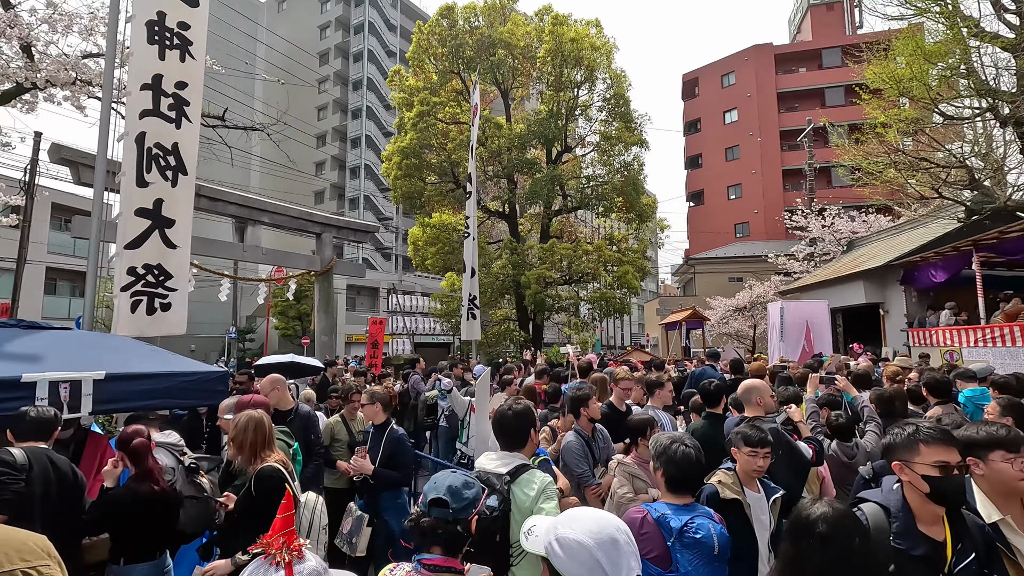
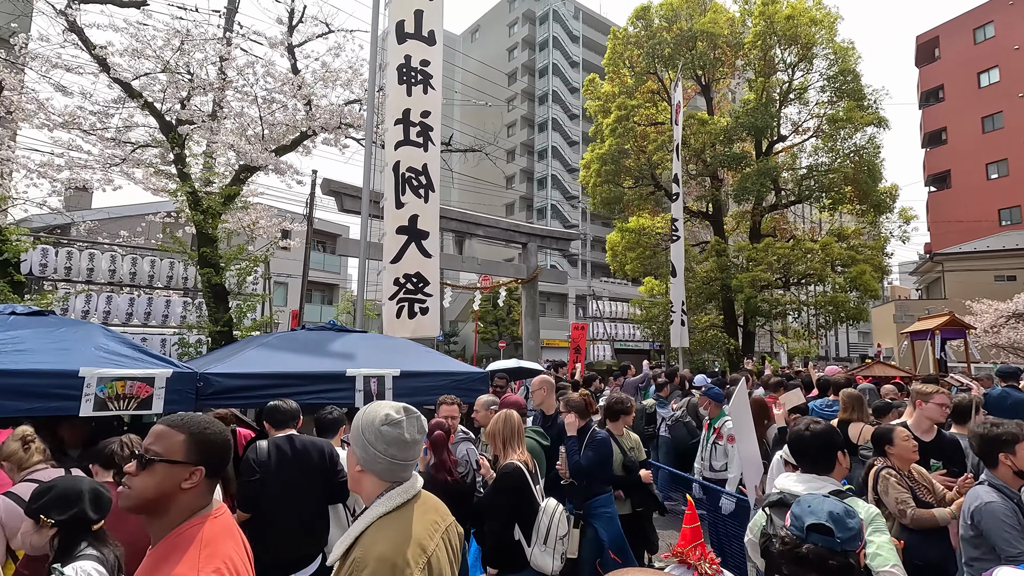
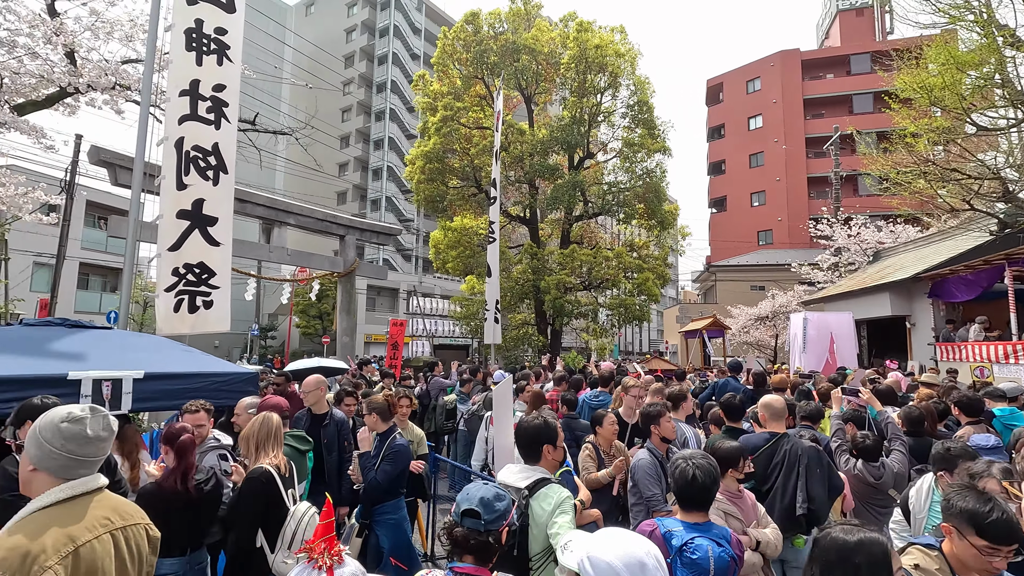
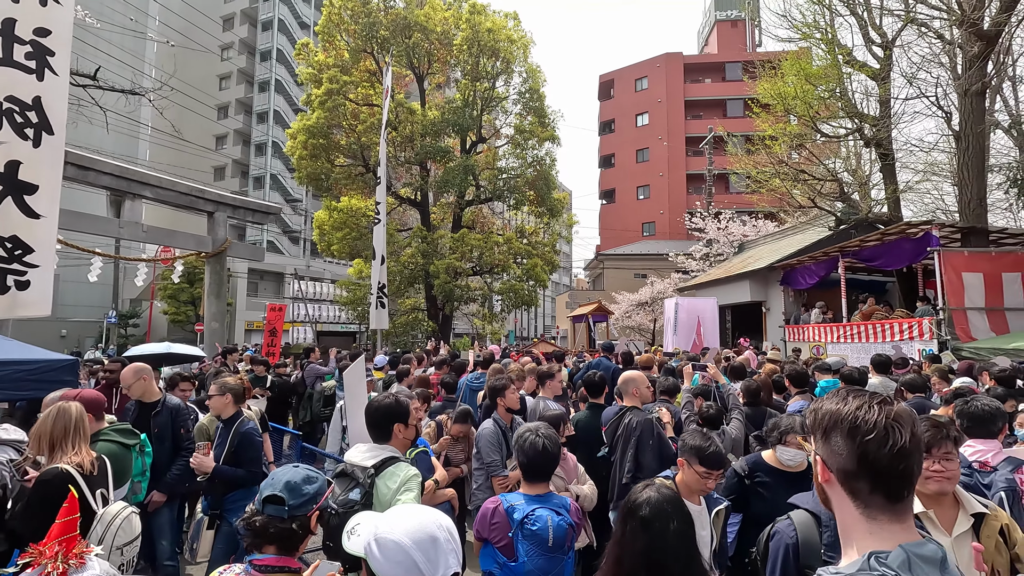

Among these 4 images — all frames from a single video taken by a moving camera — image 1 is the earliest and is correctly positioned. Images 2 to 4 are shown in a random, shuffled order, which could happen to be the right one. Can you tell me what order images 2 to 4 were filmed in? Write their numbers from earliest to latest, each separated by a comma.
4, 3, 2
